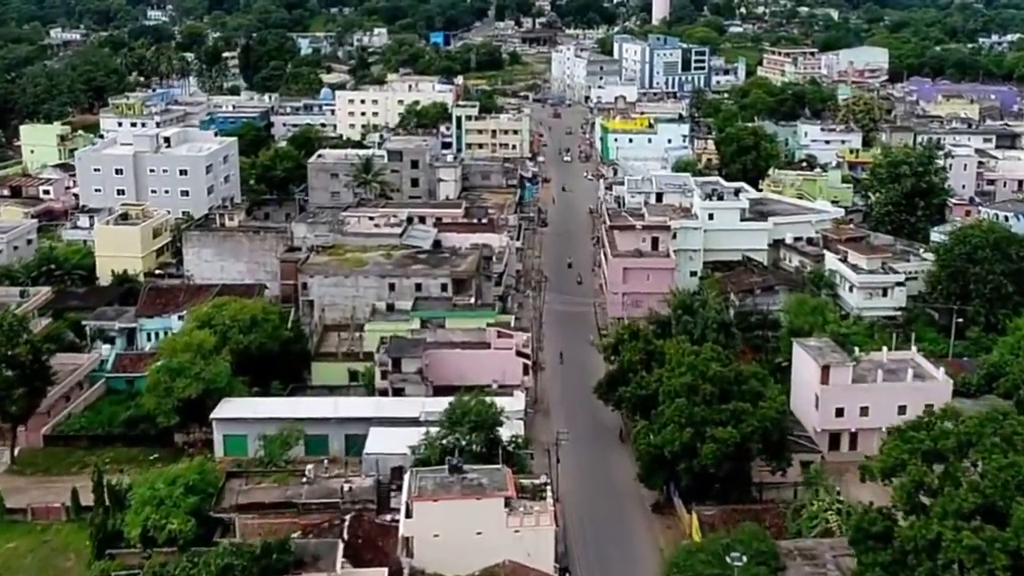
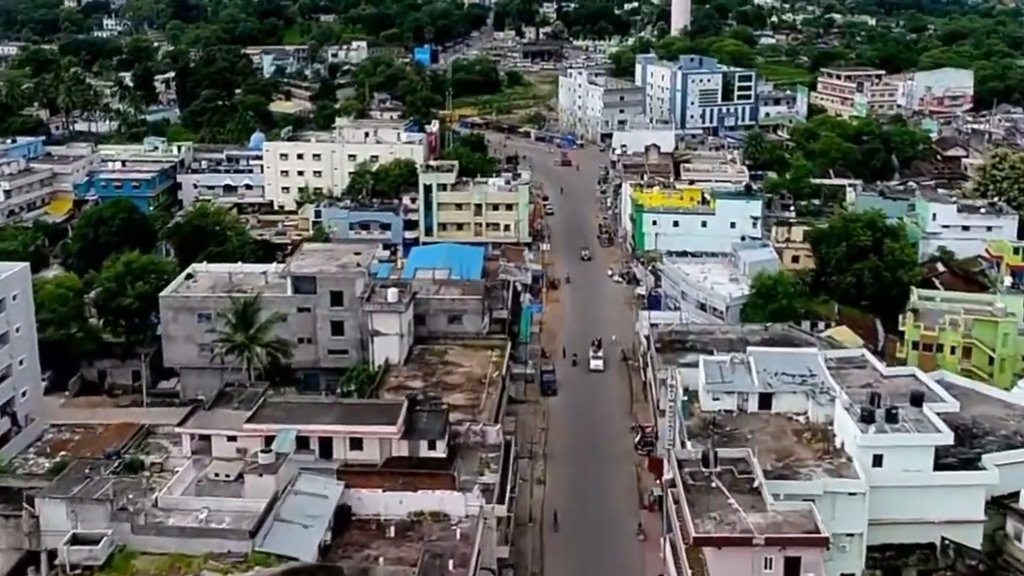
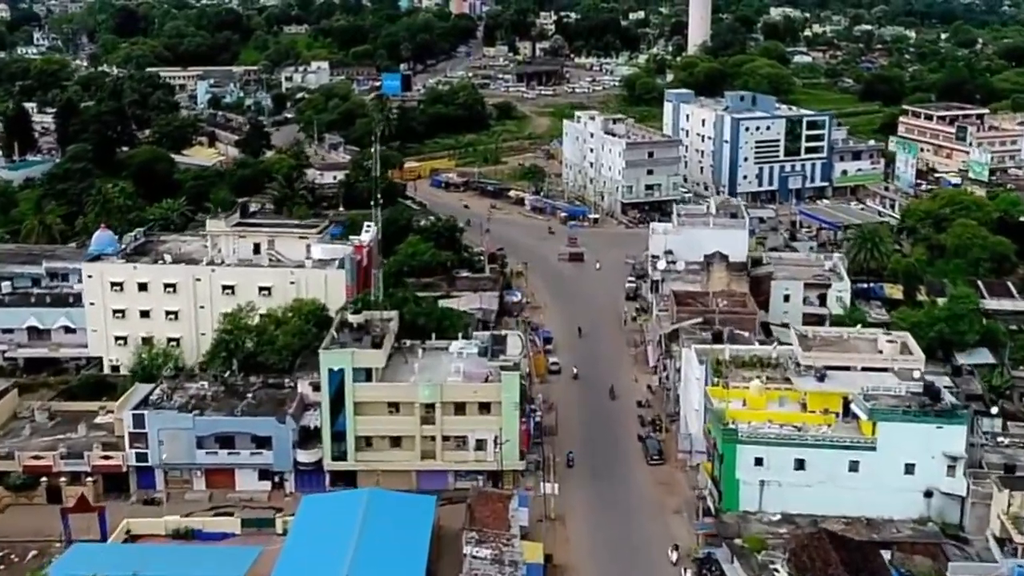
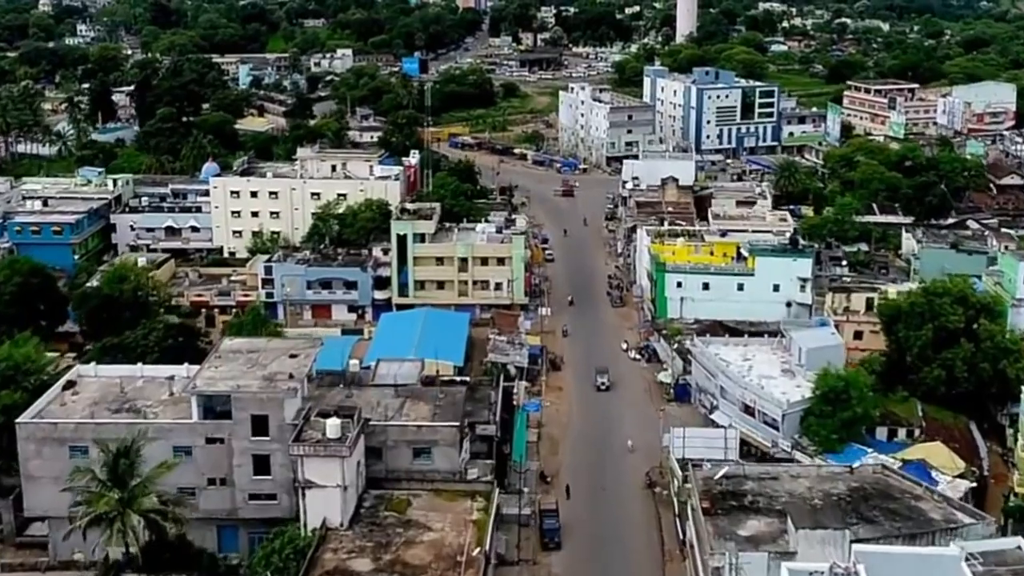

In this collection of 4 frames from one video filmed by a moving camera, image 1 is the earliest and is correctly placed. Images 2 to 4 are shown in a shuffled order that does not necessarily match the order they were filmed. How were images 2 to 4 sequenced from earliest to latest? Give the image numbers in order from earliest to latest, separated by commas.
2, 4, 3
